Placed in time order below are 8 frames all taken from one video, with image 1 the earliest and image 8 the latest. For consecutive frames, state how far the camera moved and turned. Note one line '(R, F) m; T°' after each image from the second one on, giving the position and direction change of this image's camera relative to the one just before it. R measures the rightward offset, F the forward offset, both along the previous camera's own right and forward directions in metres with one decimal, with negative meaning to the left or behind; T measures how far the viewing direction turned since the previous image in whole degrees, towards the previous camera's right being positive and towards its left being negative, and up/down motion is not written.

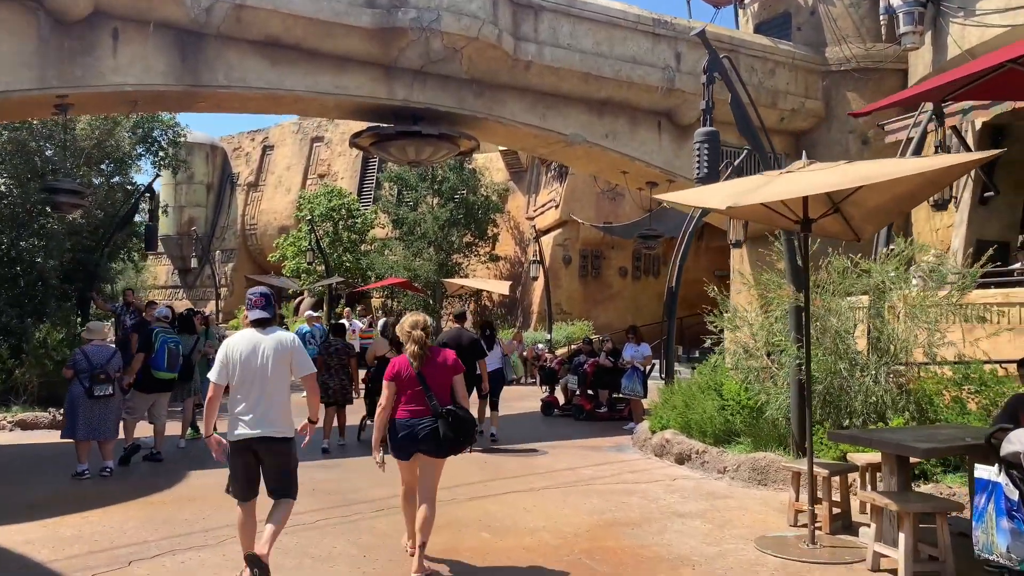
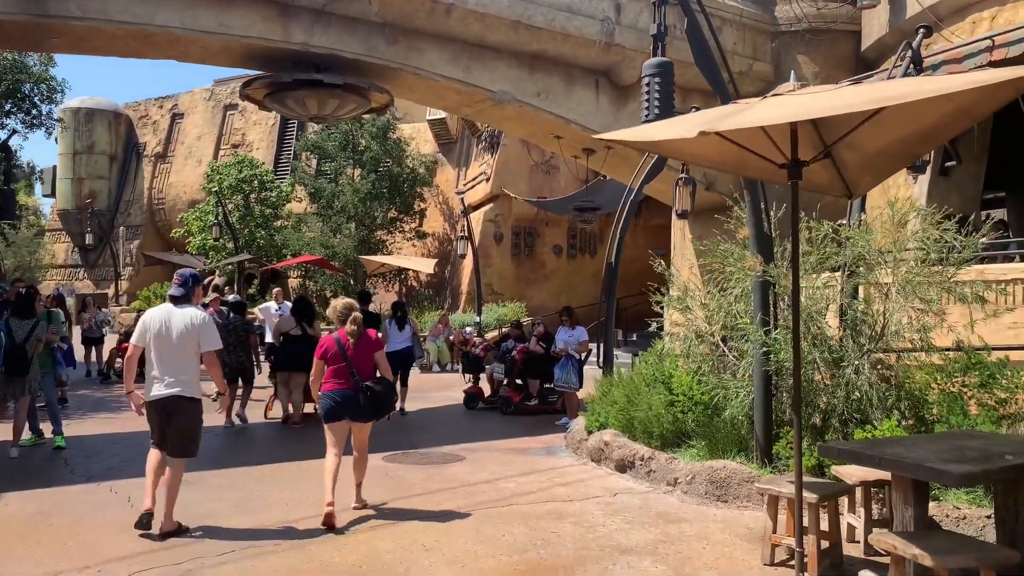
(+0.2, +1.3) m; +5°
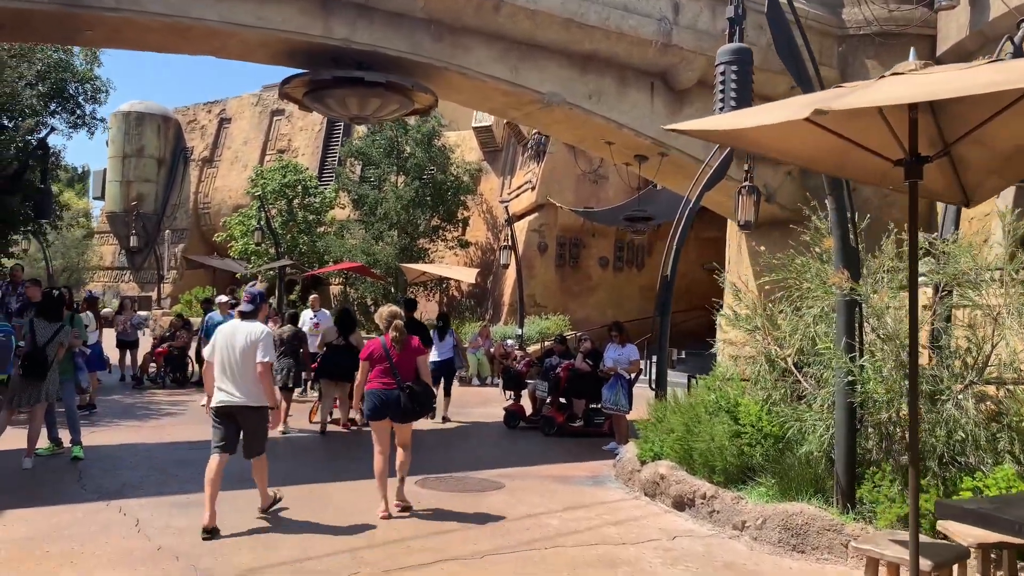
(-0.1, +0.6) m; -3°
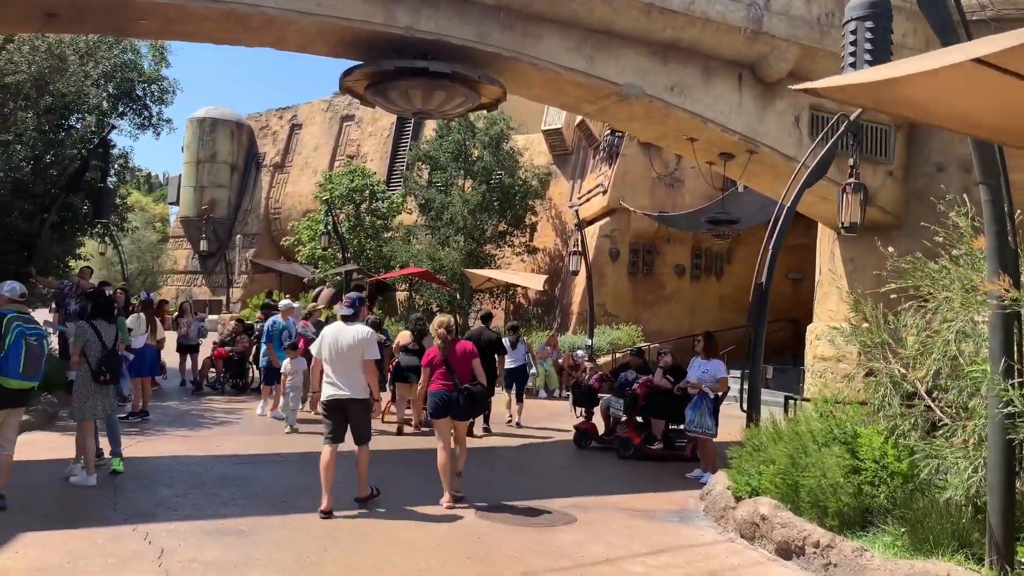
(-0.1, +0.7) m; -5°
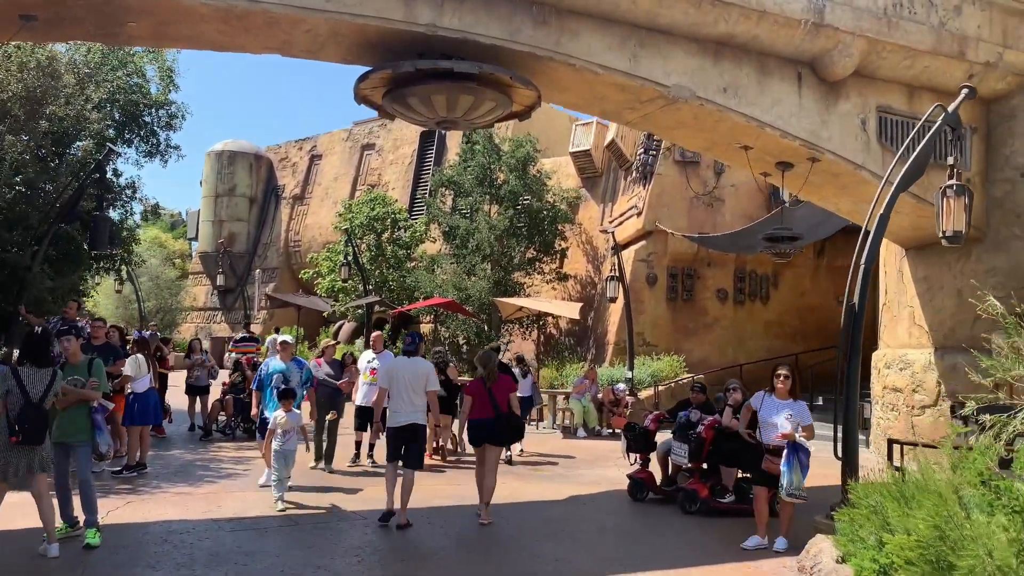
(-0.2, +1.1) m; -2°
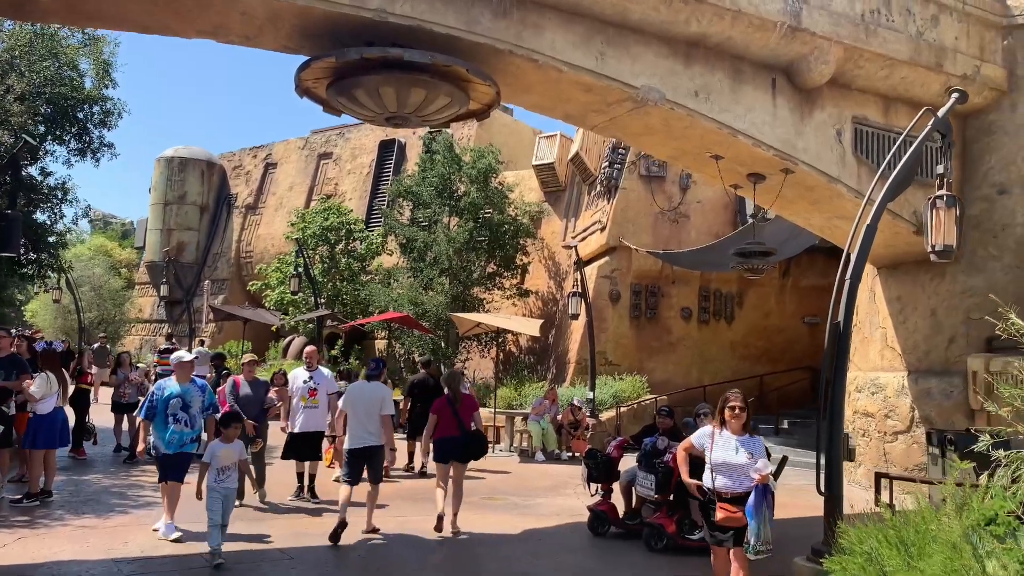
(+0.1, +0.7) m; +3°
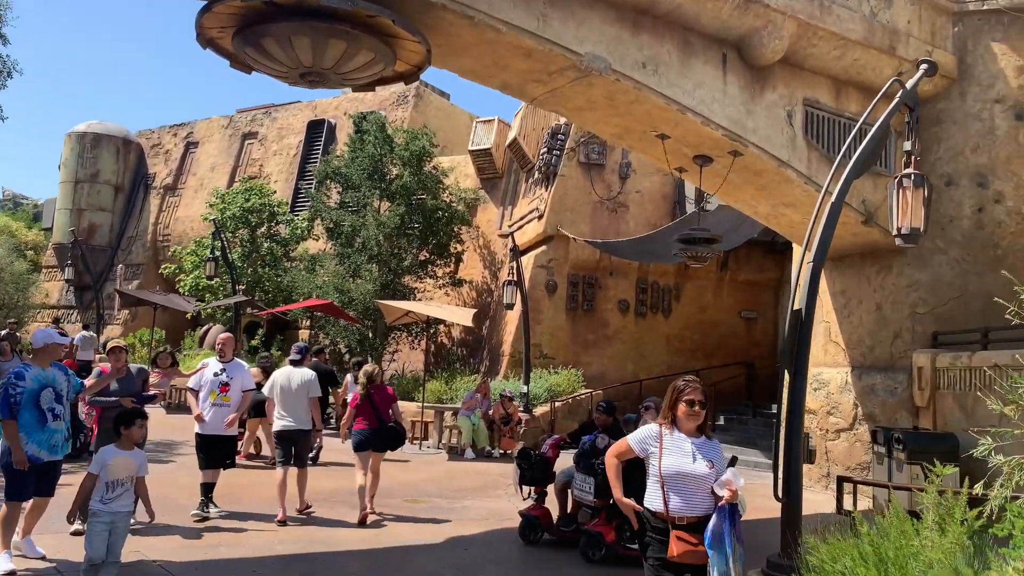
(+0.1, +0.7) m; +5°
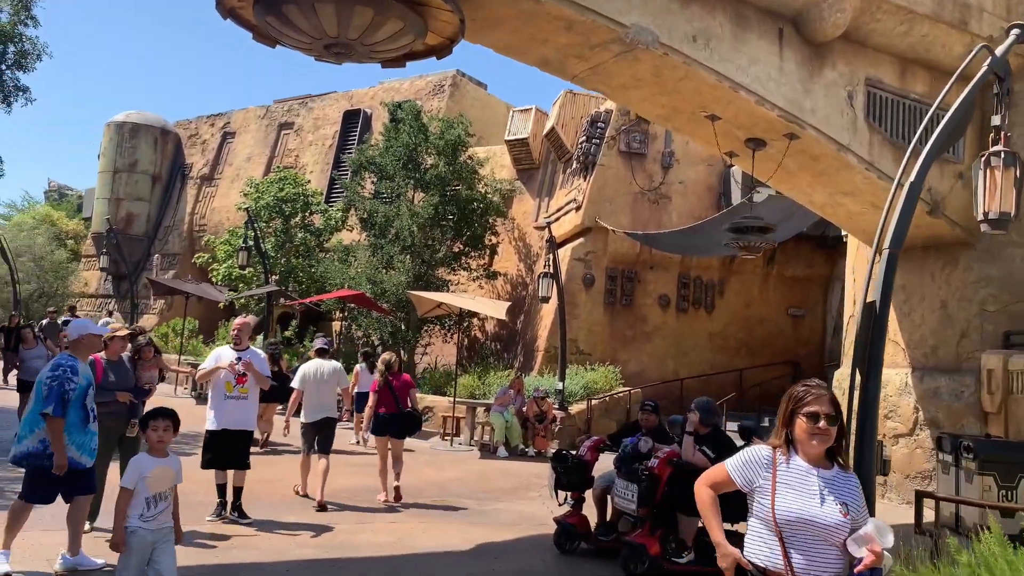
(0.0, +0.5) m; -3°
